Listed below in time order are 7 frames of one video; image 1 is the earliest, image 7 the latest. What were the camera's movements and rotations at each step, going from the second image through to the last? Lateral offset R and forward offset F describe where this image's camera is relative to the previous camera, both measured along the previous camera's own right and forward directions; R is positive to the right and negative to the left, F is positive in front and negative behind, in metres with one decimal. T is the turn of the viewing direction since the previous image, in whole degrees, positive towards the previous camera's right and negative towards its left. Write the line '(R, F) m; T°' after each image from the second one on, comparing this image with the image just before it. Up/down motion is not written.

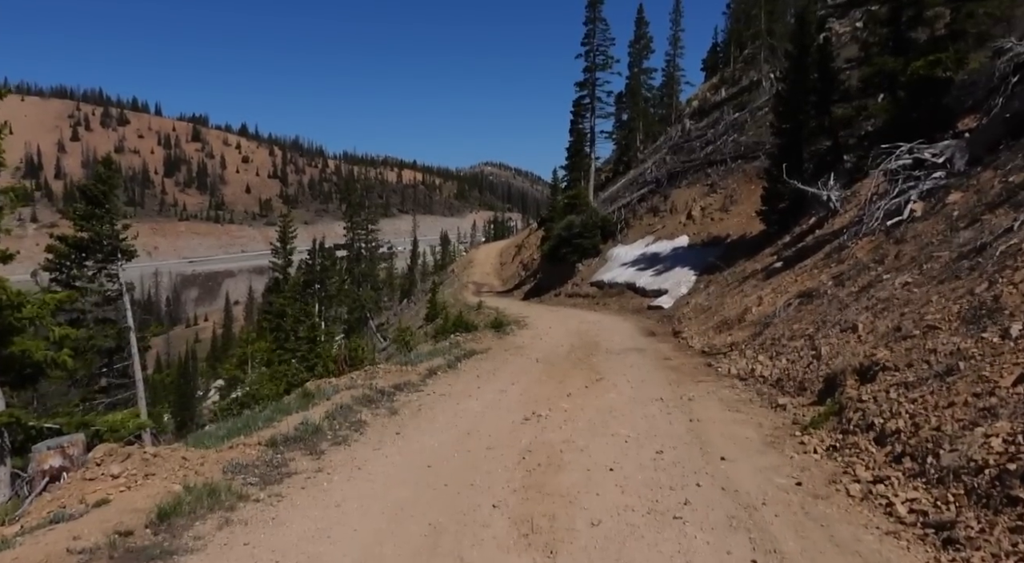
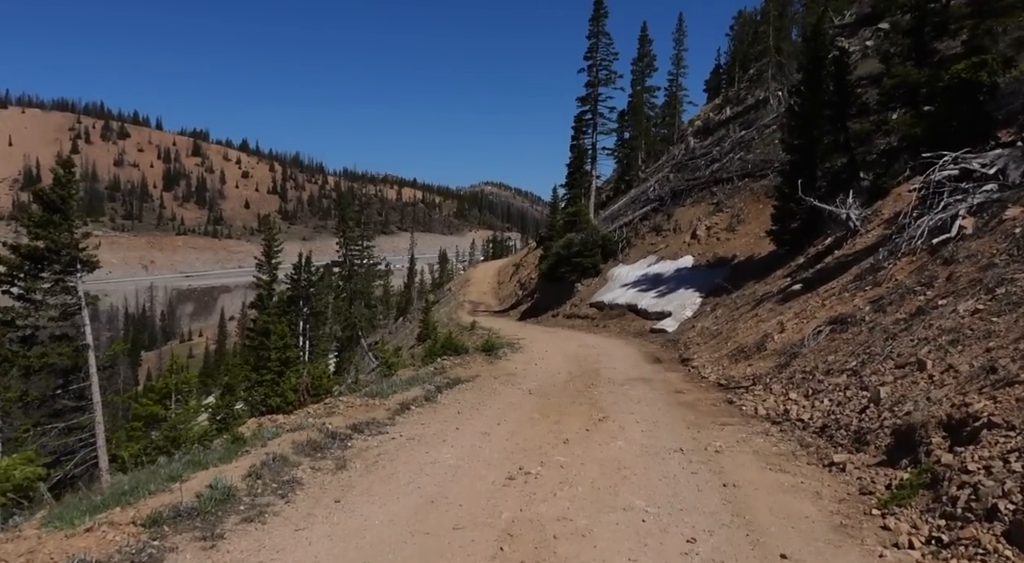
(+0.1, +1.6) m; 0°
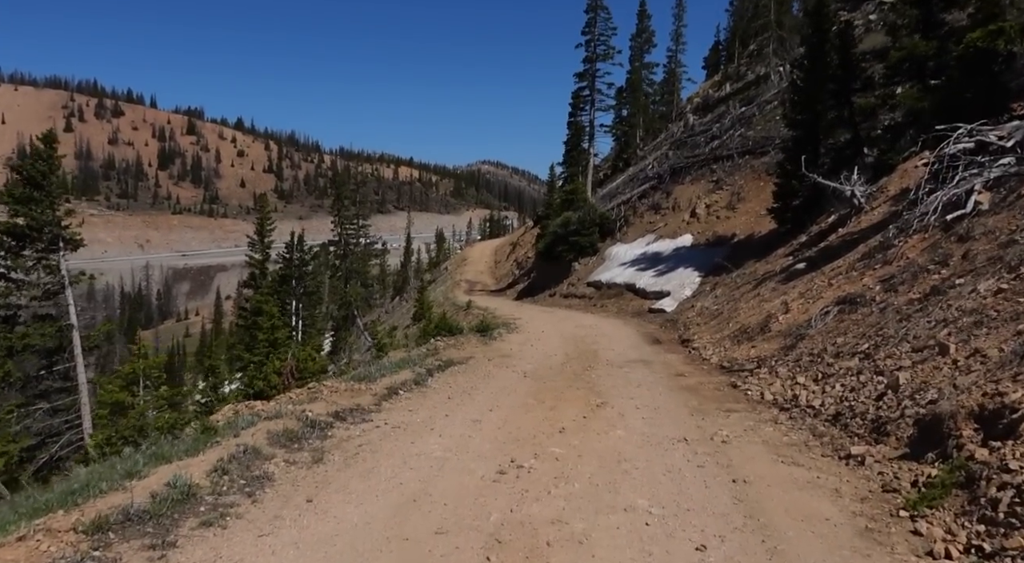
(0.0, +0.5) m; 0°
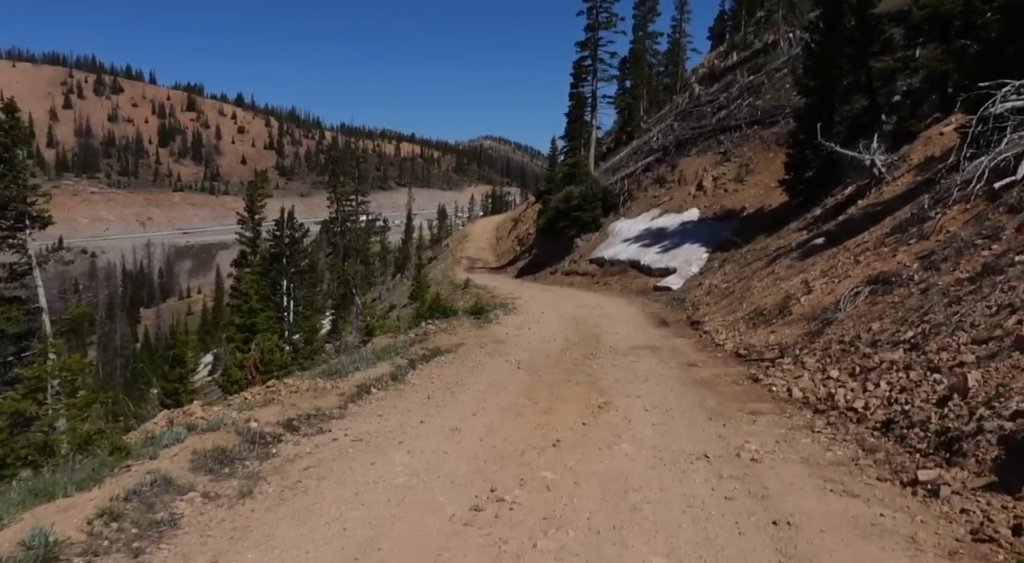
(+0.2, +1.2) m; 0°
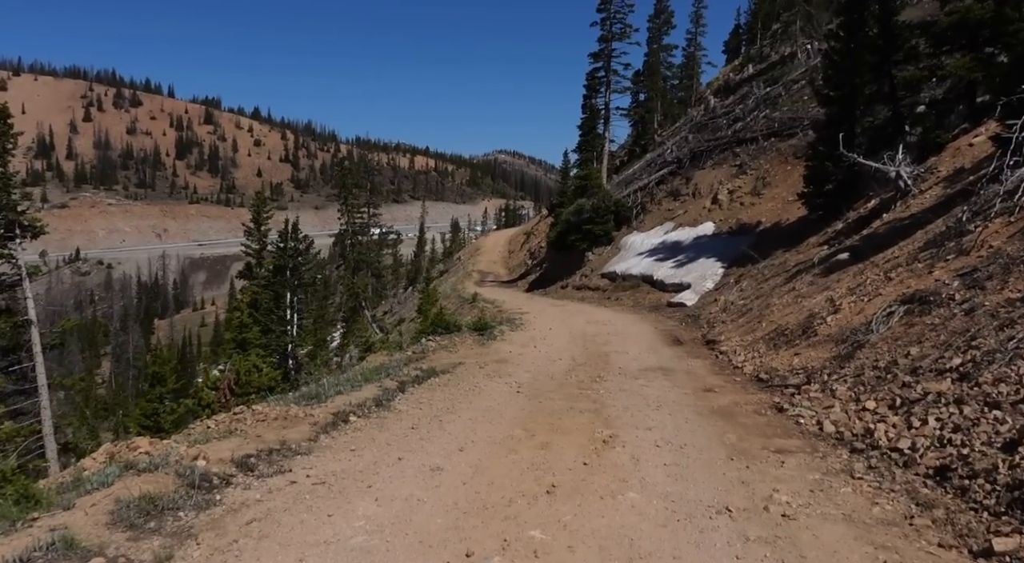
(+0.2, +0.8) m; -1°
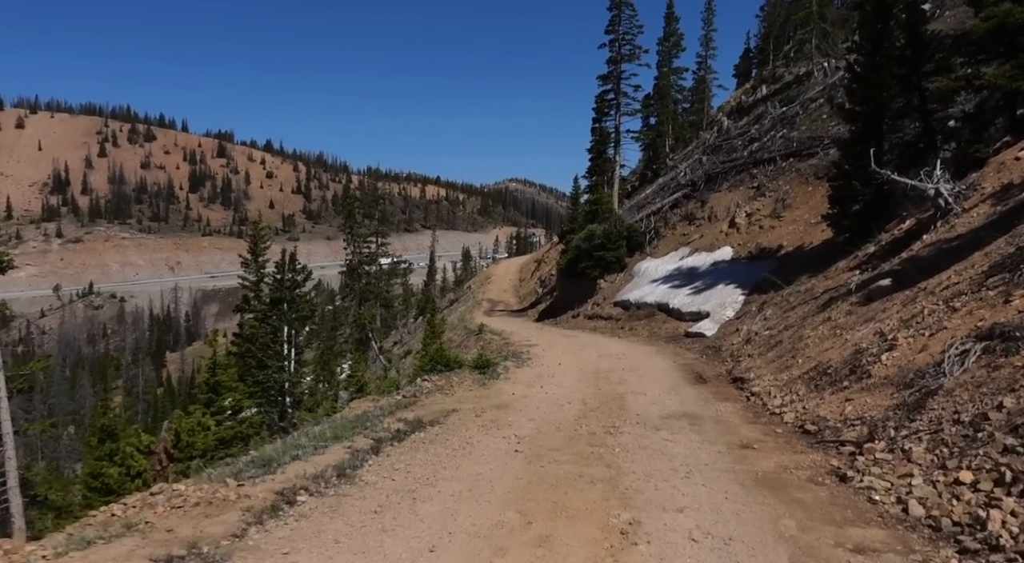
(+0.2, +1.4) m; -1°
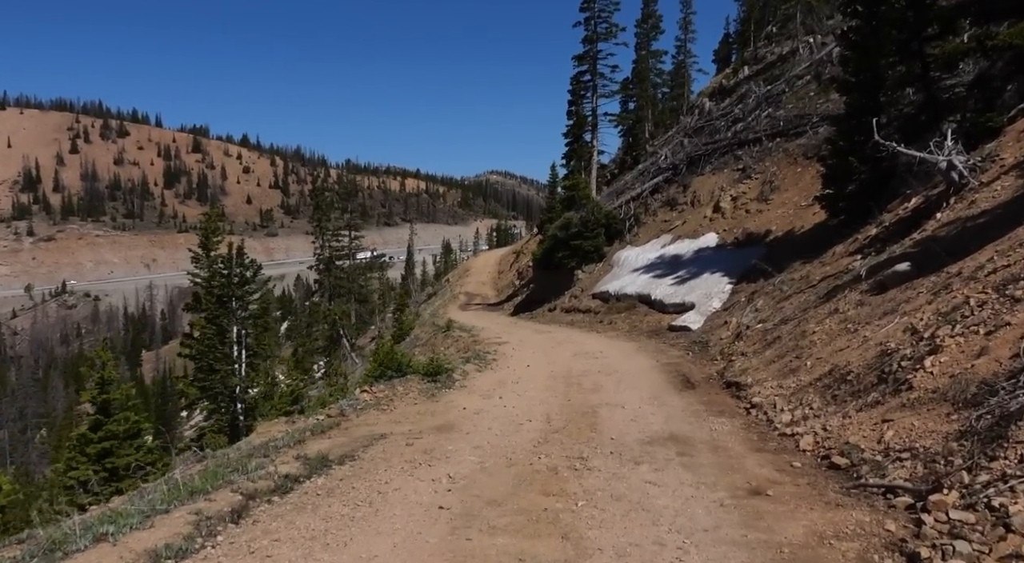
(+0.5, +2.1) m; +1°
